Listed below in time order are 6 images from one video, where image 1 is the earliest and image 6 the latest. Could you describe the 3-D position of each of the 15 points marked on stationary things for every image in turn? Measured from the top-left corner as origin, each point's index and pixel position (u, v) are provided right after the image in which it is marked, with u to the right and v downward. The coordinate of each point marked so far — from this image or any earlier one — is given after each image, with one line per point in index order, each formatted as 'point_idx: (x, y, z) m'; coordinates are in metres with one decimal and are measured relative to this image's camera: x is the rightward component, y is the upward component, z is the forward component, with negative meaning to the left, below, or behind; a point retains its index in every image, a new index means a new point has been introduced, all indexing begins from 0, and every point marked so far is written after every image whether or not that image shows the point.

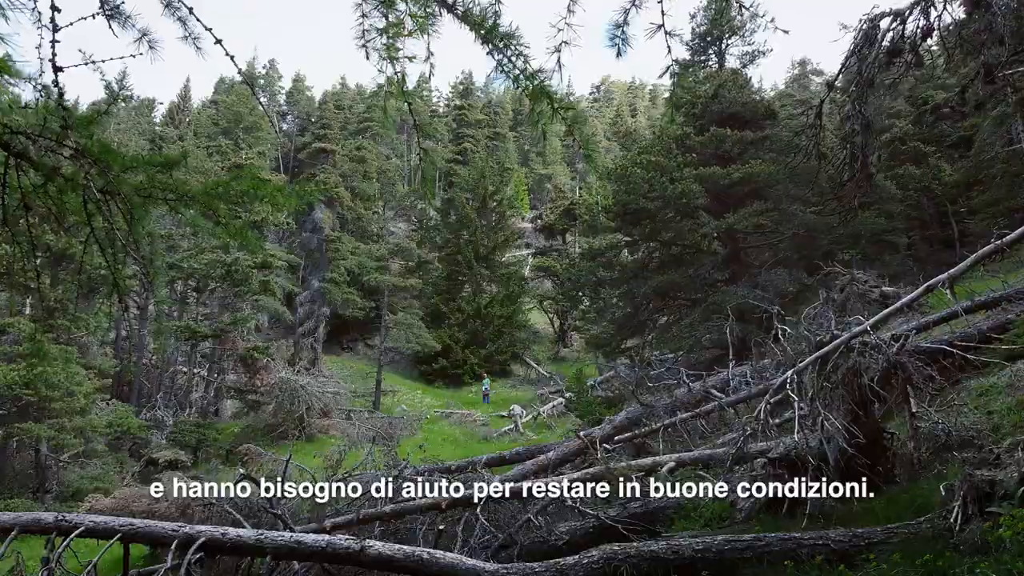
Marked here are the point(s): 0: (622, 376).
0: (+1.9, -1.6, +10.4) m
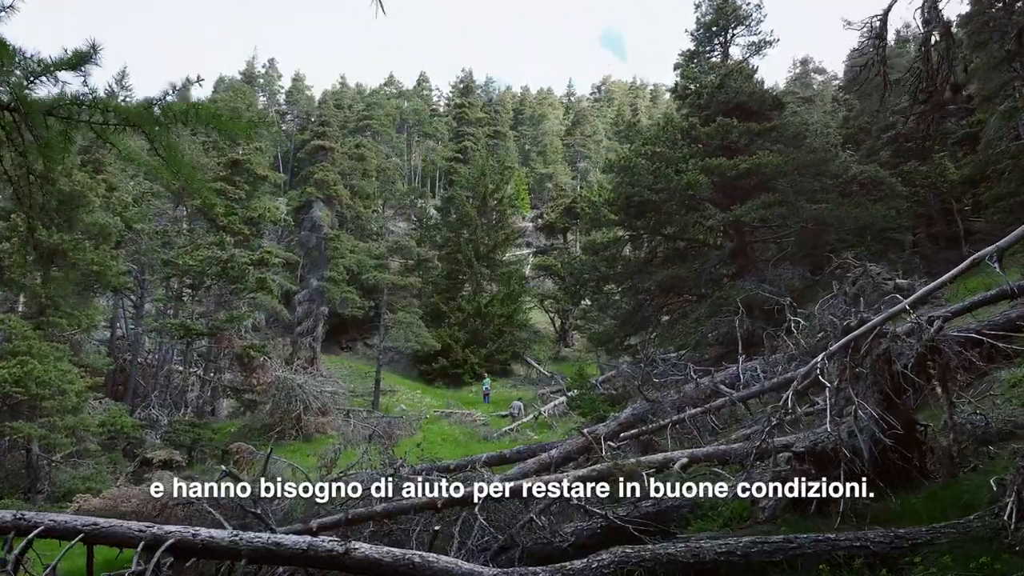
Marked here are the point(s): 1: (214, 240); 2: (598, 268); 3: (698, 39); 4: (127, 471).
0: (+1.9, -1.4, +10.1) m
1: (-9.8, +1.6, +19.7) m
2: (+2.1, +0.6, +14.8) m
3: (+4.8, +6.4, +15.3) m
4: (-10.6, -5.1, +16.6) m
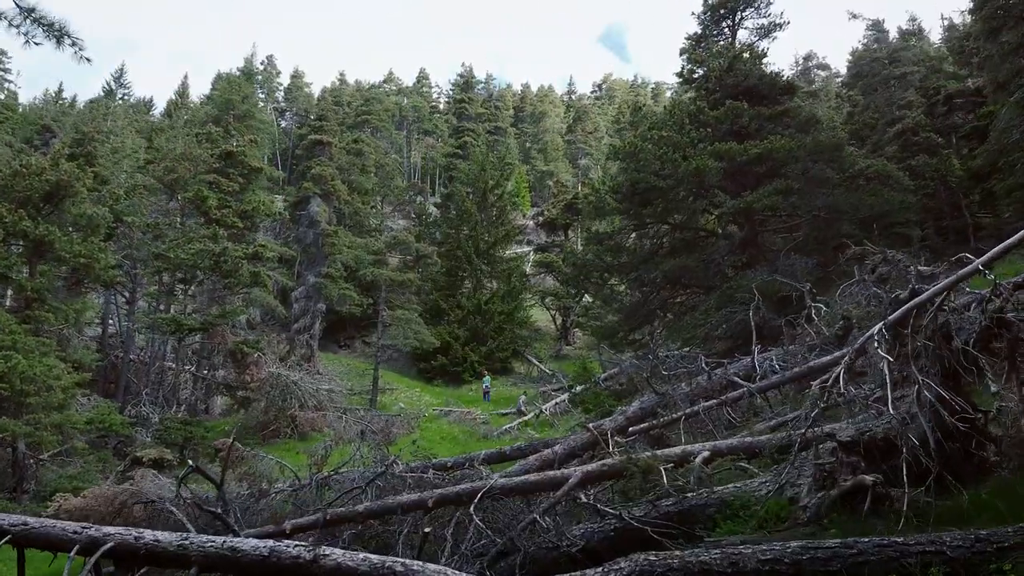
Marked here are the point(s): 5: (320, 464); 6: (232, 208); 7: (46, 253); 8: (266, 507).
0: (+1.9, -1.3, +9.6) m
1: (-9.8, +1.8, +19.2) m
2: (+2.1, +0.7, +14.3) m
3: (+4.8, +6.5, +14.8) m
4: (-10.6, -4.9, +16.1) m
5: (-3.0, -2.8, +9.5) m
6: (-9.4, +2.7, +20.0) m
7: (-12.6, +1.0, +16.2) m
8: (-3.4, -3.0, +8.3) m
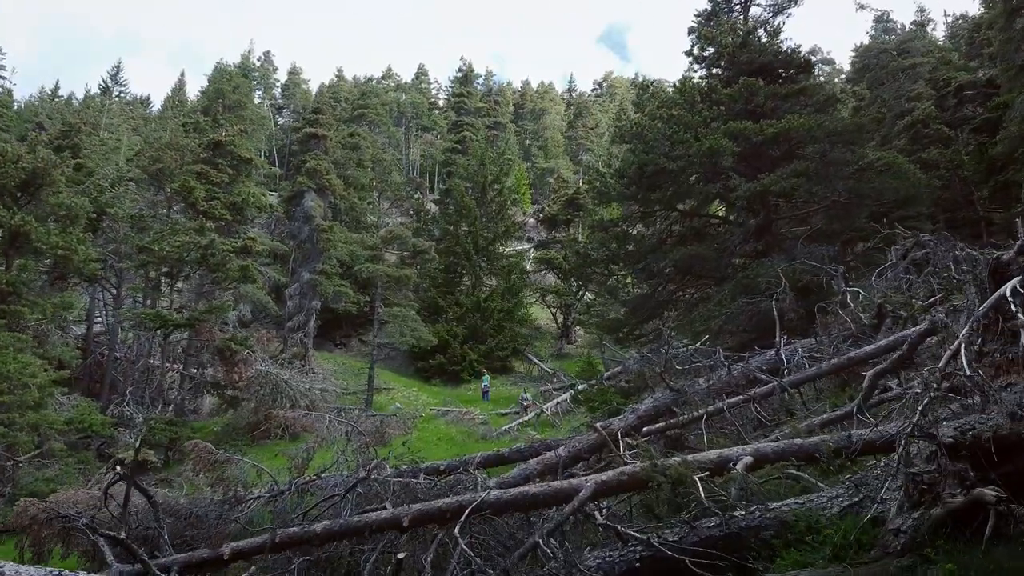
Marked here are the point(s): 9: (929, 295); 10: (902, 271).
0: (+1.9, -1.1, +8.8) m
1: (-9.8, +2.0, +18.4) m
2: (+2.1, +0.9, +13.5) m
3: (+4.7, +6.7, +14.0) m
4: (-10.6, -4.7, +15.3) m
5: (-3.1, -2.6, +8.7) m
6: (-9.4, +2.8, +19.2) m
7: (-12.6, +1.1, +15.5) m
8: (-3.4, -2.8, +7.5) m
9: (+4.9, -0.1, +7.1) m
10: (+5.0, +0.2, +7.7) m
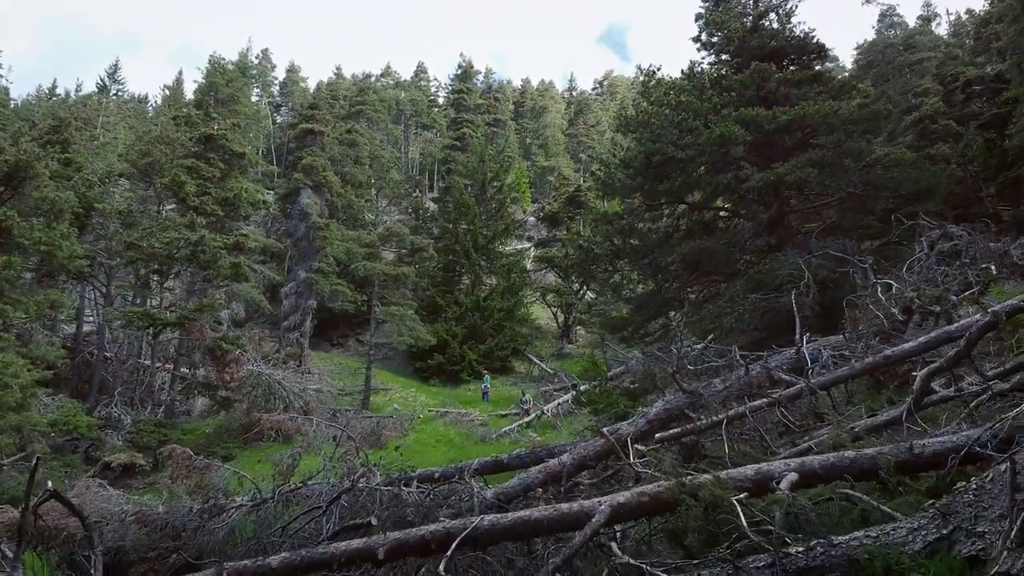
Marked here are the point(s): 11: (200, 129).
0: (+1.9, -1.0, +8.3) m
1: (-9.8, +2.0, +17.9) m
2: (+2.1, +1.0, +12.9) m
3: (+4.7, +6.8, +13.4) m
4: (-10.6, -4.6, +14.8) m
5: (-3.1, -2.5, +8.1) m
6: (-9.4, +2.9, +18.7) m
7: (-12.7, +1.2, +14.9) m
8: (-3.4, -2.7, +6.9) m
9: (+4.9, 0.0, +6.5) m
10: (+5.0, +0.3, +7.2) m
11: (-10.3, +5.2, +19.7) m
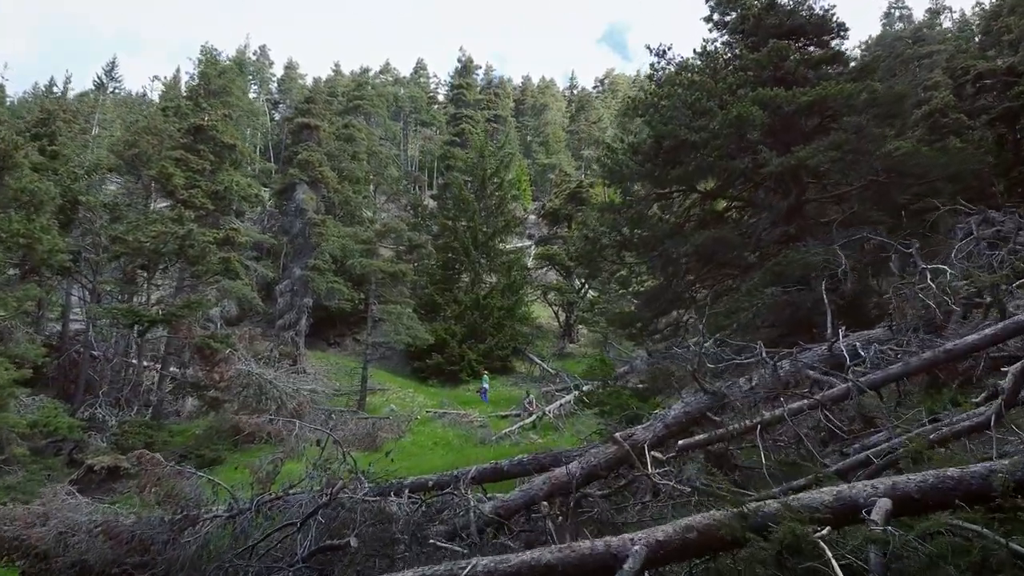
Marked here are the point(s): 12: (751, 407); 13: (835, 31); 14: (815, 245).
0: (+1.9, -0.9, +7.6) m
1: (-9.8, +2.1, +17.2) m
2: (+2.1, +1.1, +12.2) m
3: (+4.8, +6.9, +12.8) m
4: (-10.6, -4.5, +14.1) m
5: (-3.1, -2.4, +7.5) m
6: (-9.3, +3.0, +18.0) m
7: (-12.6, +1.3, +14.2) m
8: (-3.4, -2.6, +6.2) m
9: (+4.9, +0.1, +5.8) m
10: (+5.0, +0.4, +6.5) m
11: (-10.3, +5.4, +19.0) m
12: (+2.1, -1.0, +5.3) m
13: (+5.9, +4.7, +10.9) m
14: (+4.8, +0.7, +9.5) m
